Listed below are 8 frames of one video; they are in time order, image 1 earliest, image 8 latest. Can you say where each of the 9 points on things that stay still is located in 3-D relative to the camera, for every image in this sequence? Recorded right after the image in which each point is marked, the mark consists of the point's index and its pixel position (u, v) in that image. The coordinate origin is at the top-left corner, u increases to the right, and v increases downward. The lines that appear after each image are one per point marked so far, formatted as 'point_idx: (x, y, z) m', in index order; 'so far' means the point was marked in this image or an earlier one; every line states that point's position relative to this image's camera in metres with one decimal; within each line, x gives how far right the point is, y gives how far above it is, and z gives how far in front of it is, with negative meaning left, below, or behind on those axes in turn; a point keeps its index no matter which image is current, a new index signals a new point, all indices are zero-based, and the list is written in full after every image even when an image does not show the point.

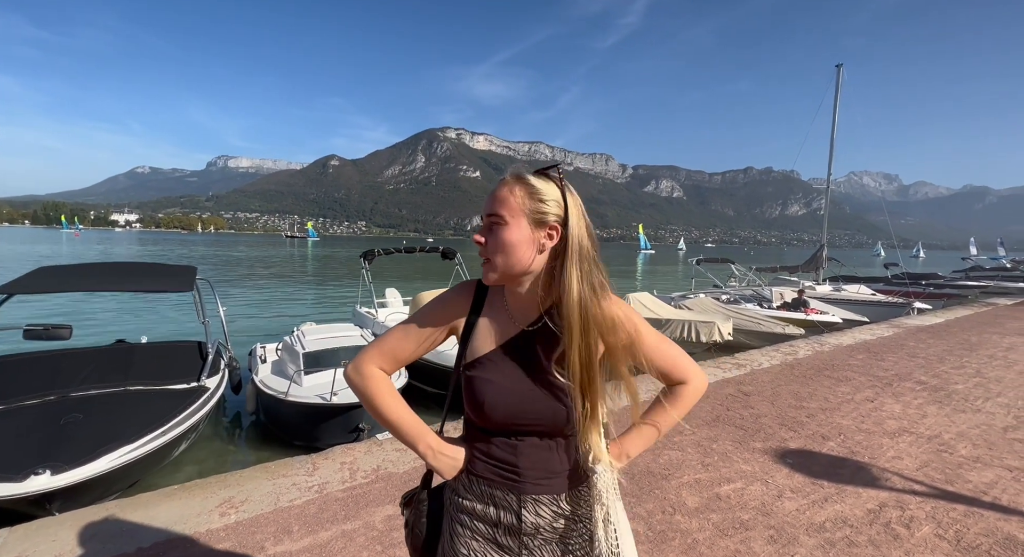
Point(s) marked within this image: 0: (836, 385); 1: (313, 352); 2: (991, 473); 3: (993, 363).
0: (+5.0, -1.6, +7.6) m
1: (-2.7, -1.0, +6.6) m
2: (+4.3, -1.7, +4.4) m
3: (+9.3, -1.6, +9.6) m
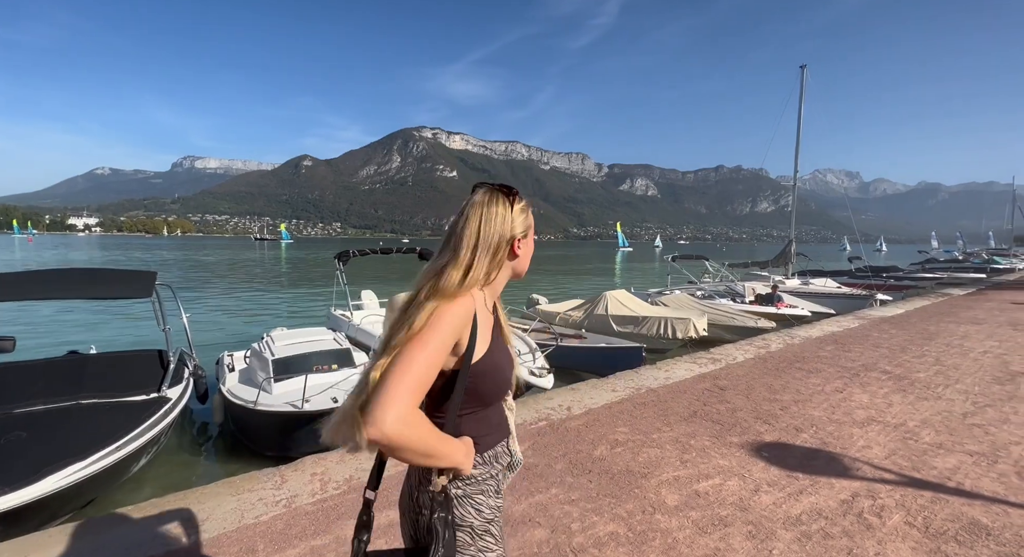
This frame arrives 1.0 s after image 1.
0: (+4.6, -1.5, +7.7) m
1: (-3.0, -1.0, +6.4) m
2: (+4.1, -1.7, +4.5) m
3: (+8.9, -1.4, +9.9) m
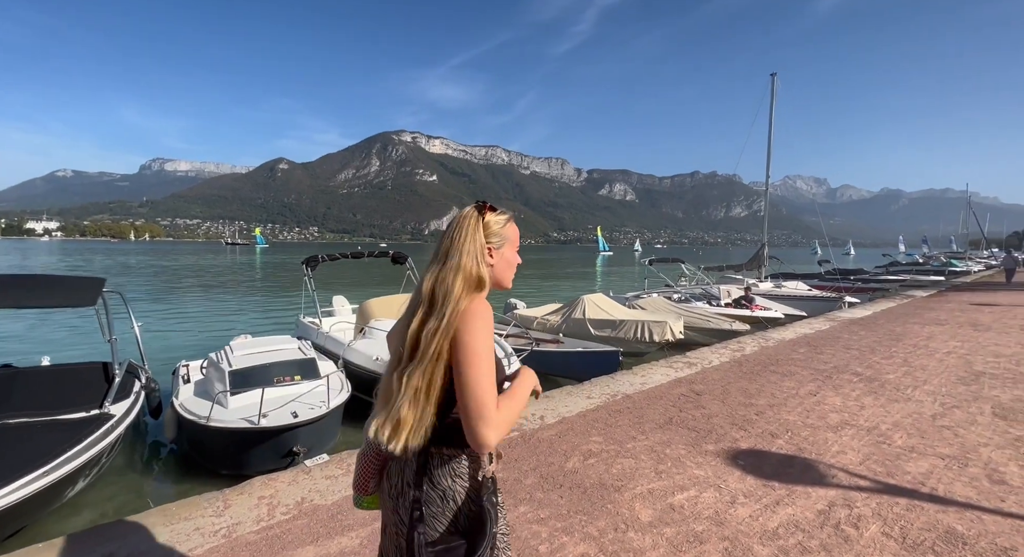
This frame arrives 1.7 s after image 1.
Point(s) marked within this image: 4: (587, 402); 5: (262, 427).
0: (+4.2, -1.6, +7.7) m
1: (-3.3, -1.1, +6.0) m
2: (+3.8, -1.7, +4.5) m
3: (+8.4, -1.5, +10.1) m
4: (+0.9, -1.5, +6.0) m
5: (-2.7, -1.6, +5.3) m
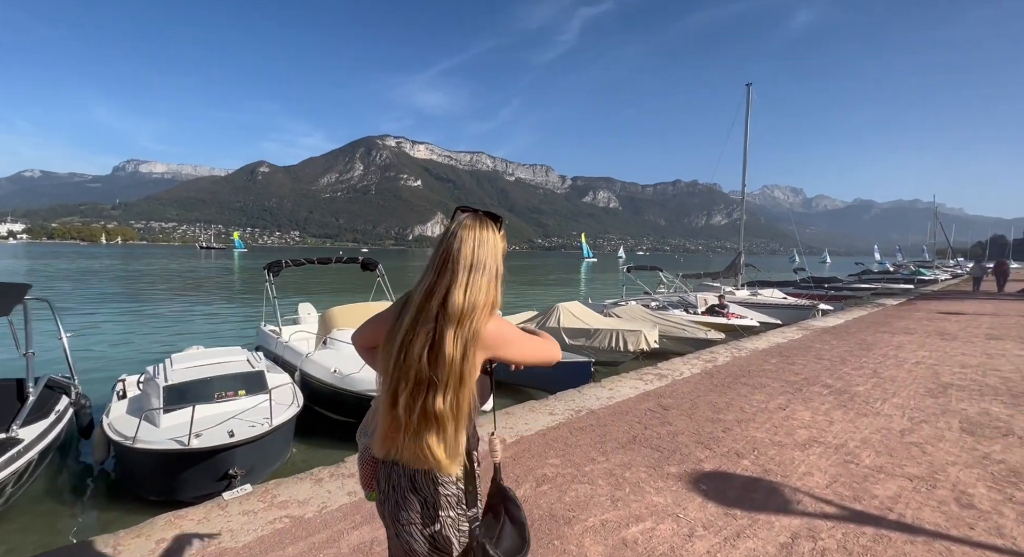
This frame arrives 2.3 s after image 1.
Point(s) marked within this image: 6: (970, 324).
0: (+3.7, -1.8, +7.6) m
1: (-3.8, -1.2, +5.6) m
2: (+3.4, -1.8, +4.3) m
3: (+7.7, -1.7, +10.1) m
4: (+0.4, -1.6, +5.8) m
5: (-3.2, -1.7, +4.9) m
6: (+15.5, -1.5, +16.7) m
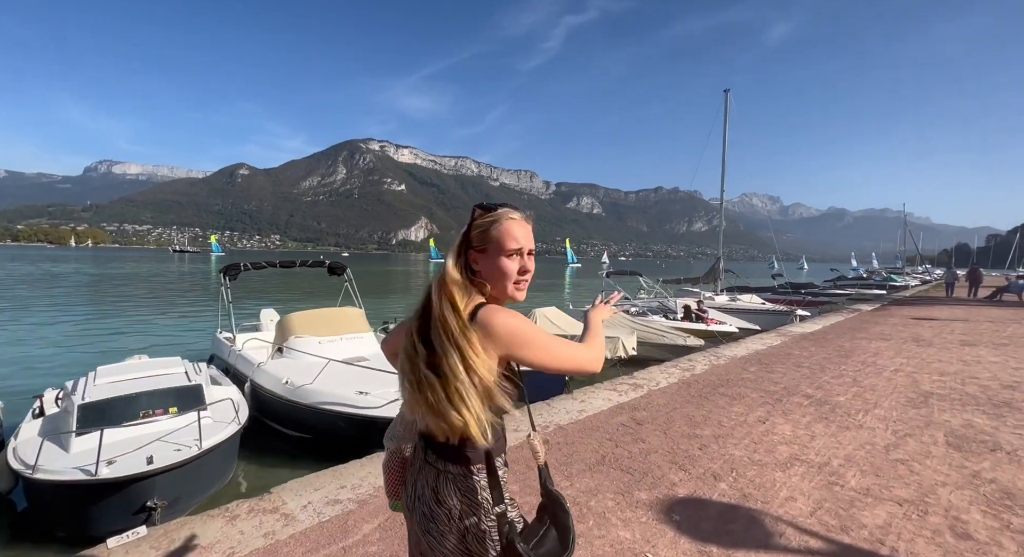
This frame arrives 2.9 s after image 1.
0: (+3.2, -1.8, +7.2) m
1: (-4.2, -1.3, +5.0) m
2: (+3.0, -1.9, +4.0) m
3: (+7.2, -1.8, +9.9) m
4: (0.0, -1.7, +5.3) m
5: (-3.6, -1.7, +4.3) m
6: (+14.7, -1.7, +16.7) m
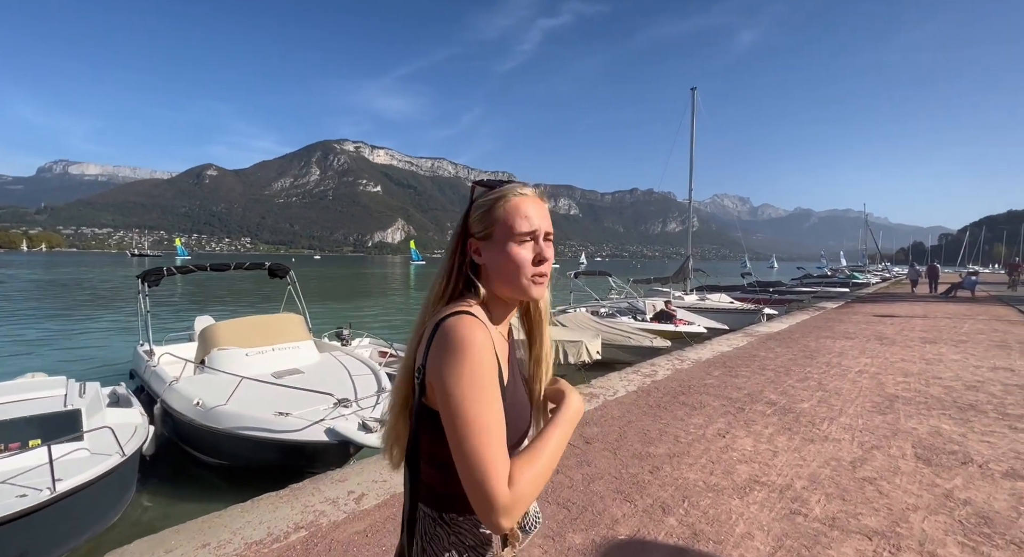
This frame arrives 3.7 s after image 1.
0: (+2.4, -1.9, +6.7) m
1: (-4.9, -1.4, +4.1) m
2: (+2.4, -1.9, +3.4) m
3: (+6.2, -1.8, +9.5) m
4: (-0.7, -1.7, +4.6) m
5: (-4.2, -1.8, +3.5) m
6: (+13.4, -1.7, +16.8) m
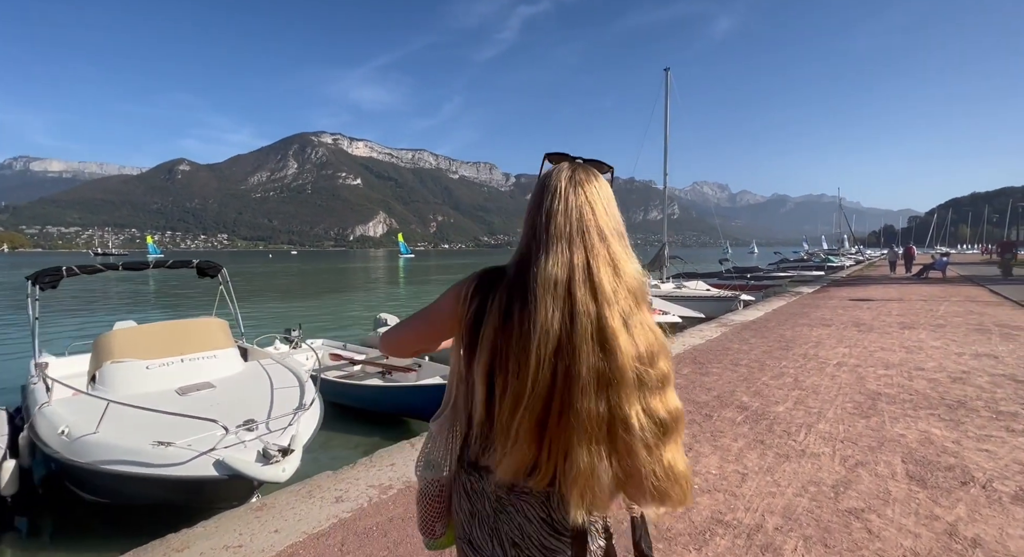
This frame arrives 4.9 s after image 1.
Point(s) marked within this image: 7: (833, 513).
0: (+1.6, -1.7, +5.8) m
1: (-5.6, -1.5, +3.0) m
2: (+1.7, -1.8, +2.6) m
3: (+5.3, -1.6, +8.8) m
4: (-1.4, -1.7, +3.6) m
5: (-4.9, -1.9, +2.4) m
6: (+12.2, -1.1, +16.3) m
7: (+2.5, -1.8, +3.8) m
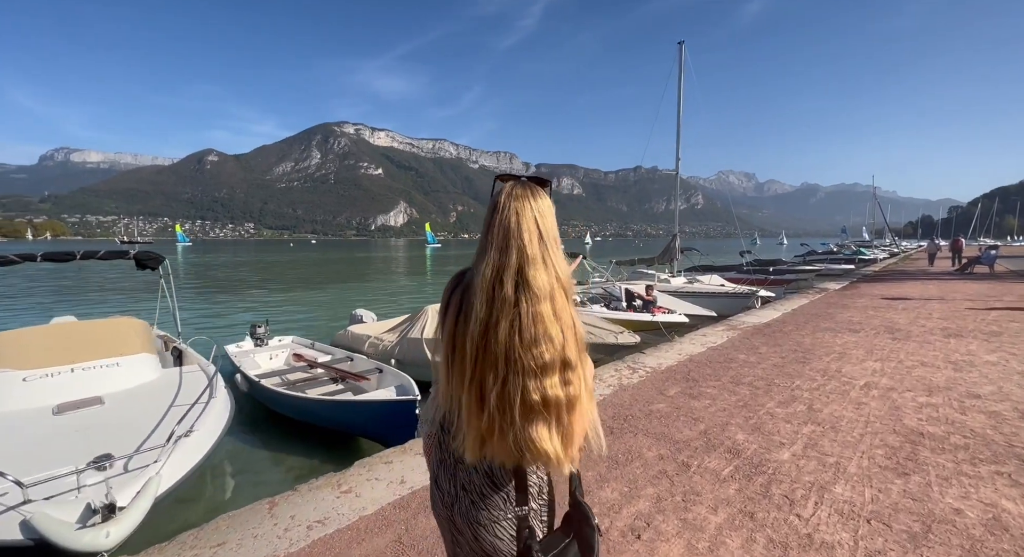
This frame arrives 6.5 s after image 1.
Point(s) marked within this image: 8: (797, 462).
0: (+0.8, -1.8, +4.3) m
1: (-6.5, -1.5, +1.8) m
2: (+0.7, -1.9, +1.1) m
3: (+4.6, -1.6, +7.1) m
4: (-2.3, -1.8, +2.3) m
5: (-5.8, -2.0, +1.2) m
6: (+11.9, -1.0, +14.3) m
7: (+1.6, -1.9, +2.3) m
8: (+2.7, -1.7, +4.7) m
